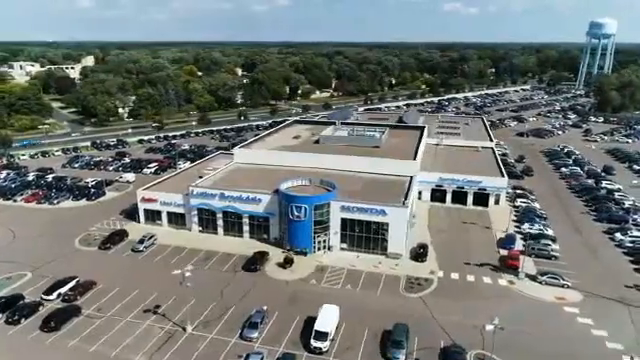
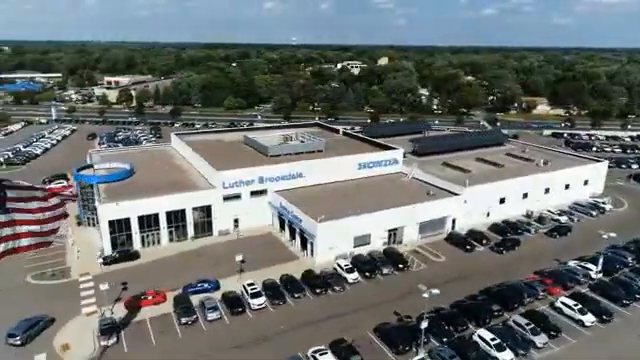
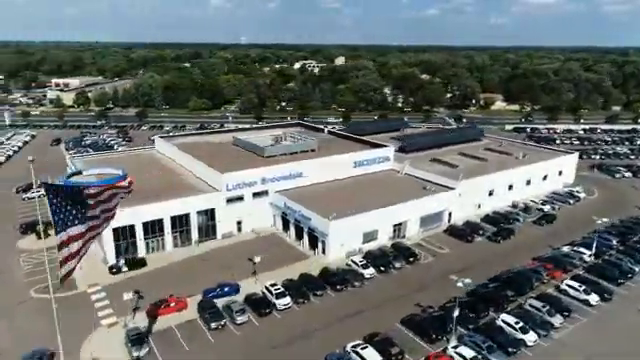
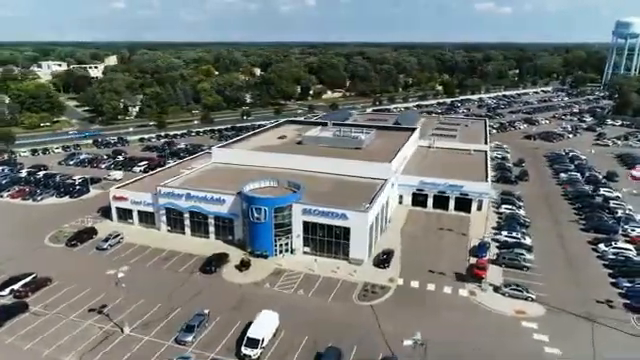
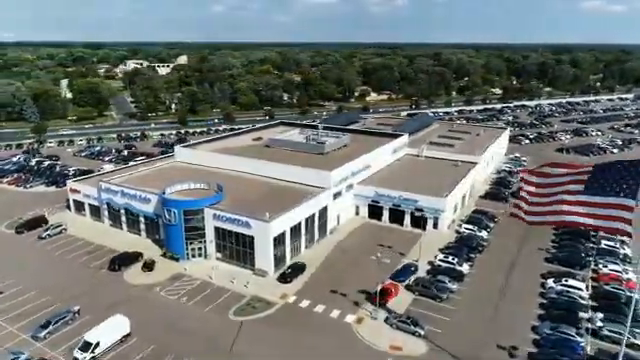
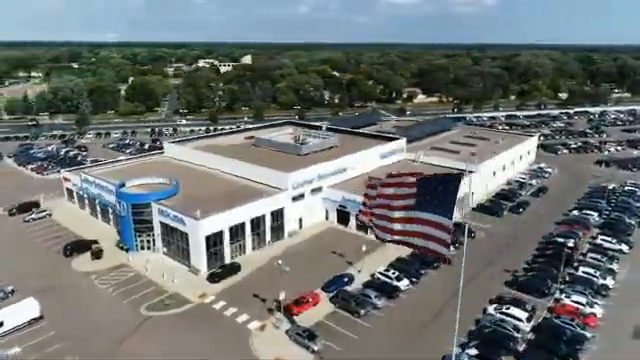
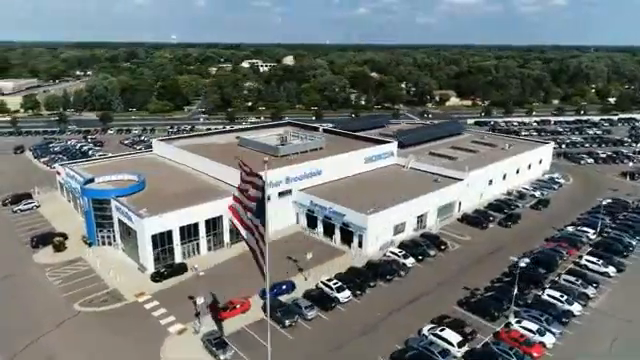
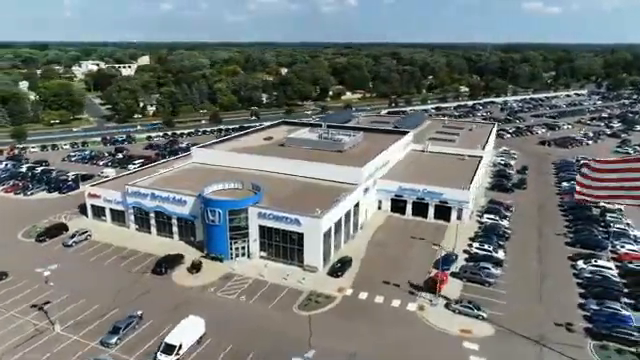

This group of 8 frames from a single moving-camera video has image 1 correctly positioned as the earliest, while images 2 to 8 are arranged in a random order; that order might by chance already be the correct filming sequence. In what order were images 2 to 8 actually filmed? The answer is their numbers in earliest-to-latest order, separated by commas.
4, 8, 5, 6, 7, 3, 2
